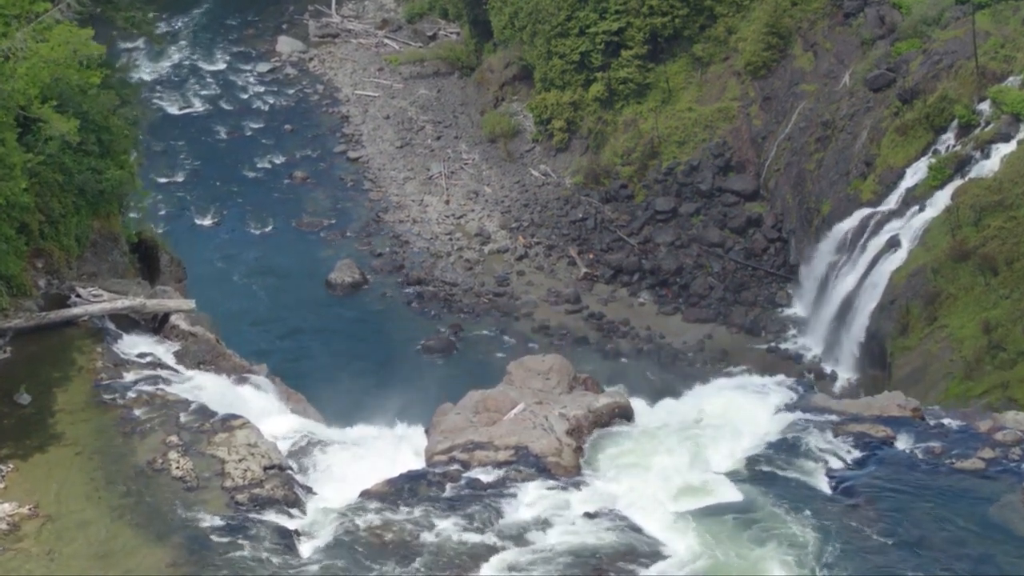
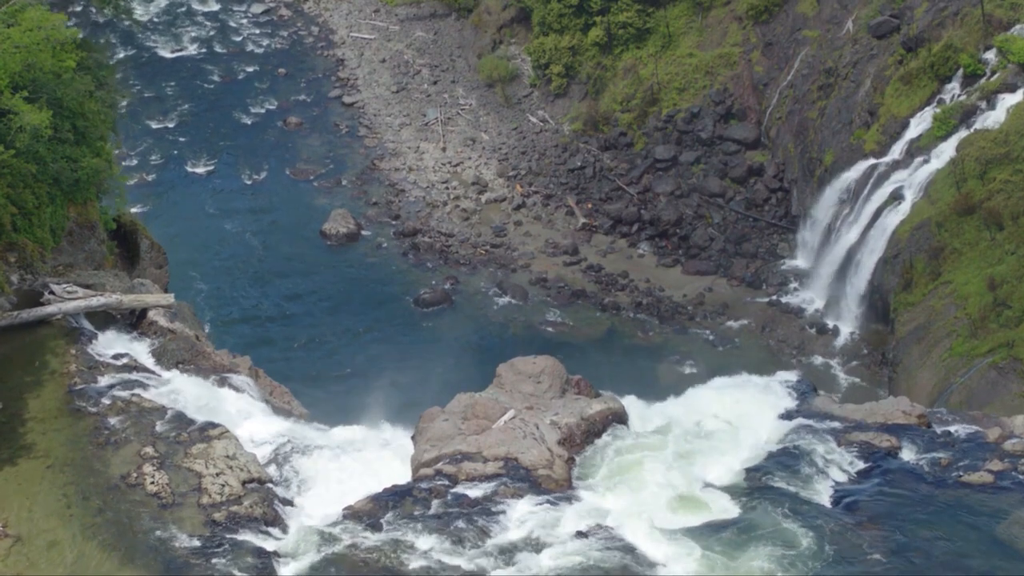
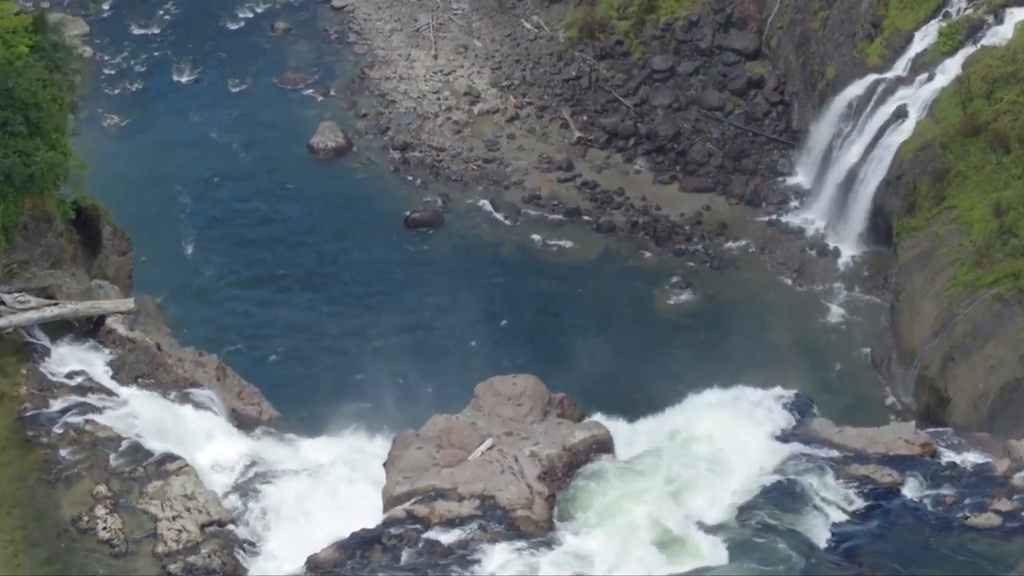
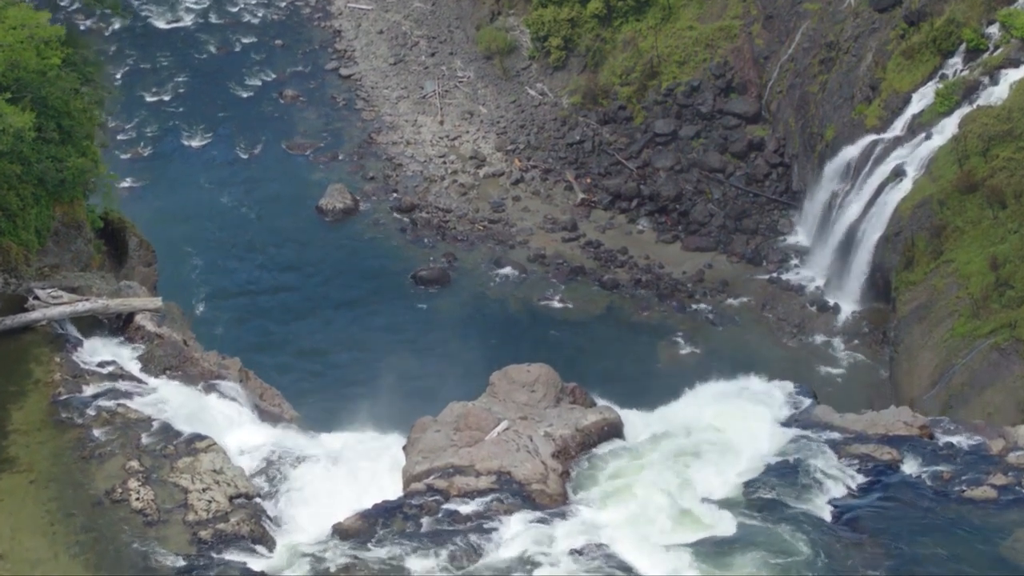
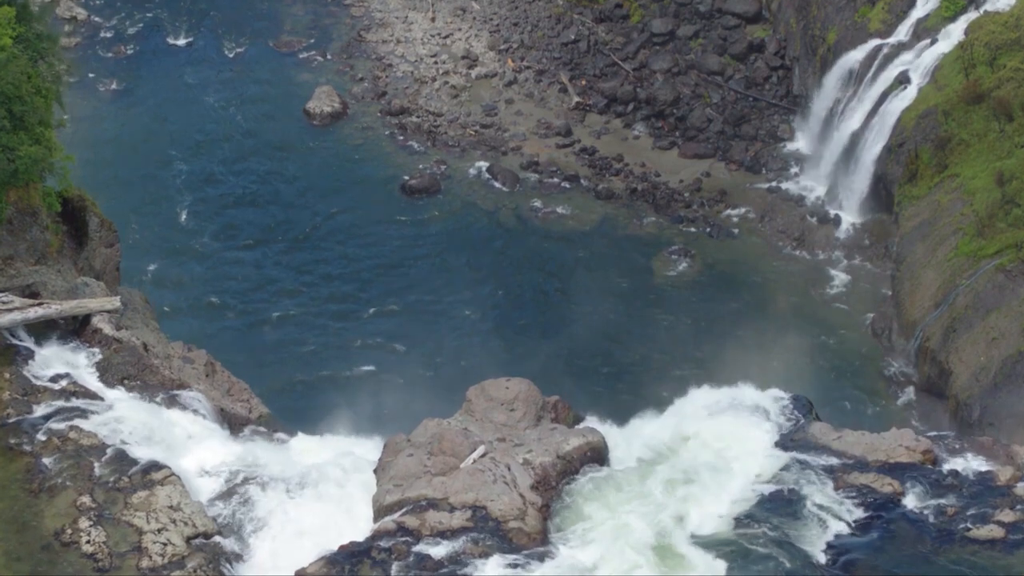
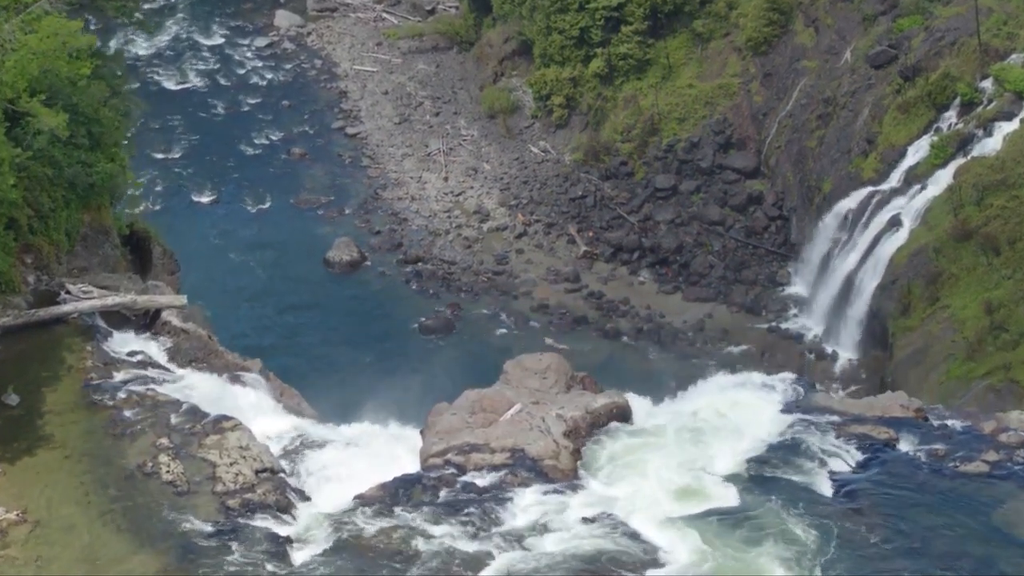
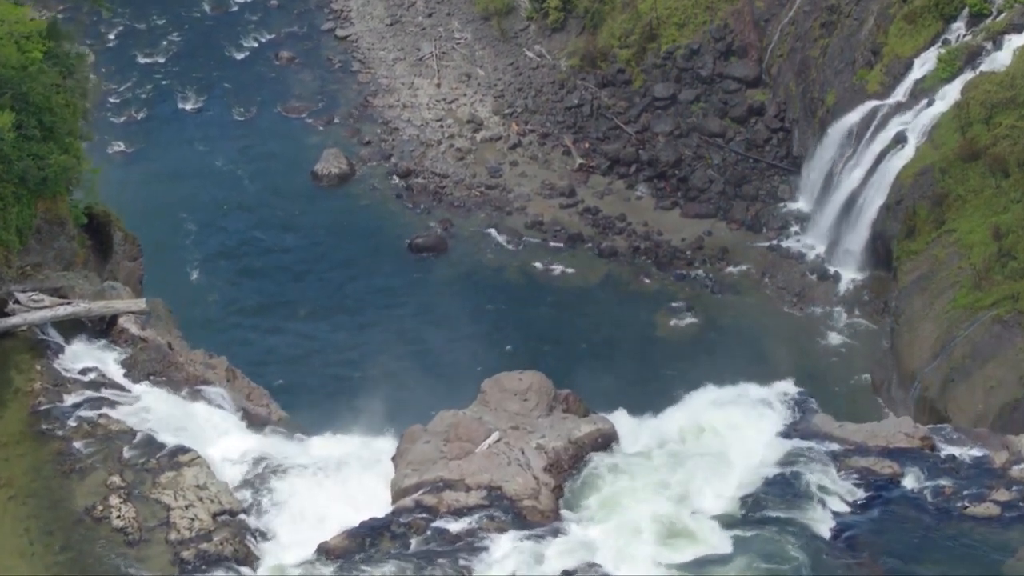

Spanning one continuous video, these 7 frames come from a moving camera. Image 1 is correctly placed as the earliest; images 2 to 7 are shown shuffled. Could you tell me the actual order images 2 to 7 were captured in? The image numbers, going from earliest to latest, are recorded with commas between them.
6, 2, 4, 7, 3, 5
